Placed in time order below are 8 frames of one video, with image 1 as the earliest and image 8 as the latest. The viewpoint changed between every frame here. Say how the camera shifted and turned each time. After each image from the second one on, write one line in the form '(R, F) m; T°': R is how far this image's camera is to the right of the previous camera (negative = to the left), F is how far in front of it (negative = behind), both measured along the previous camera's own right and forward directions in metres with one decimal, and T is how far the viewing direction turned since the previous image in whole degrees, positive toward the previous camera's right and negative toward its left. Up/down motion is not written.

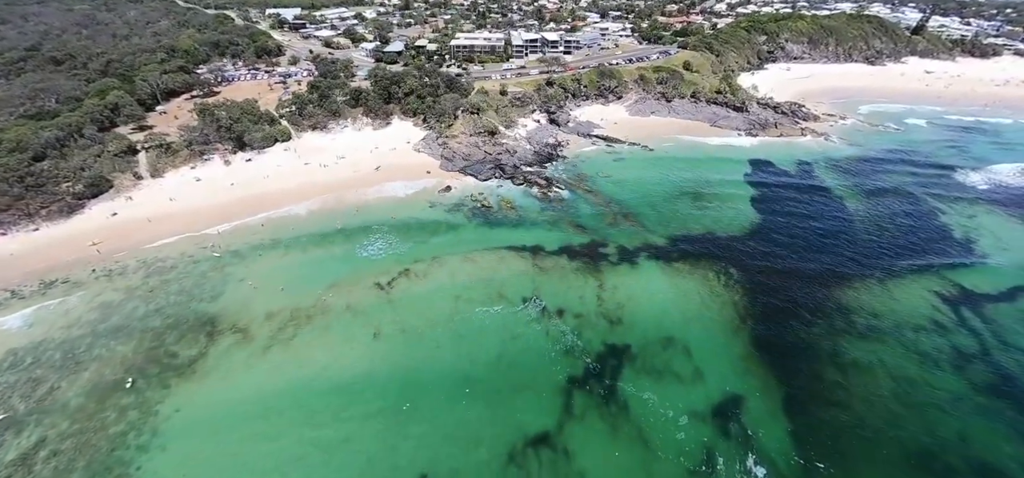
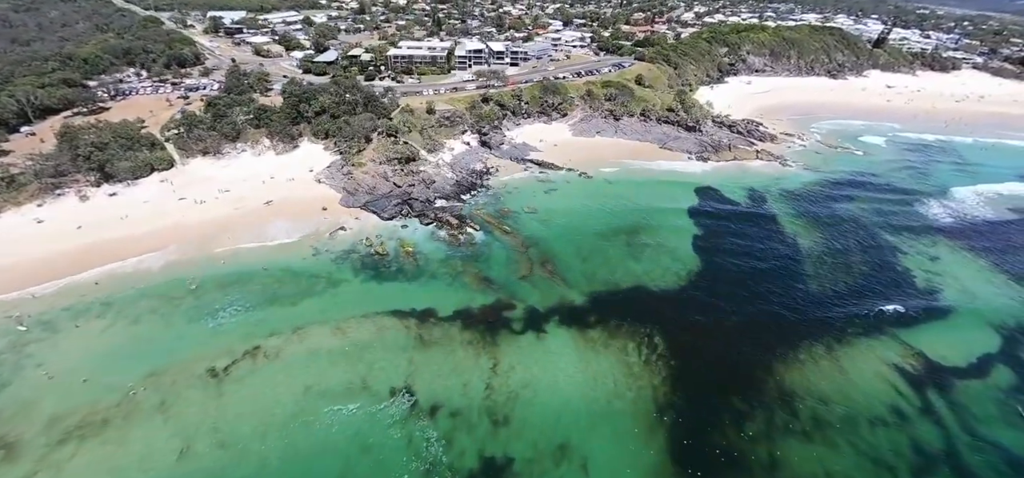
(+6.1, +5.2) m; +2°
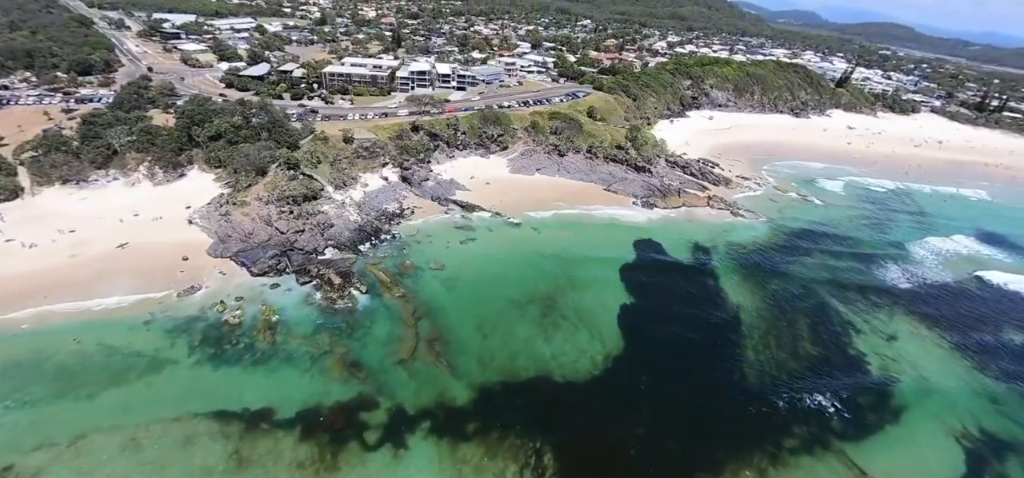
(+5.7, +4.8) m; +3°
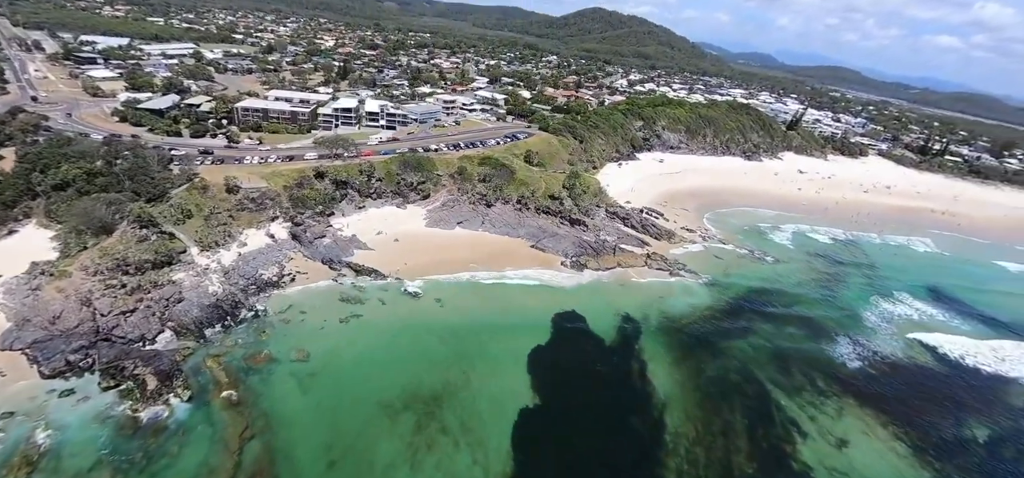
(+5.7, +4.7) m; +3°
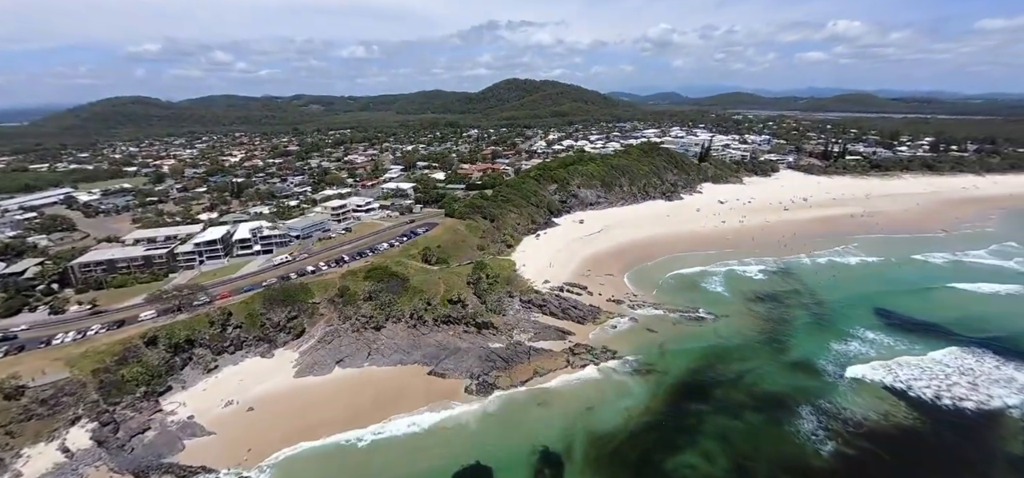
(+6.7, +5.2) m; +6°
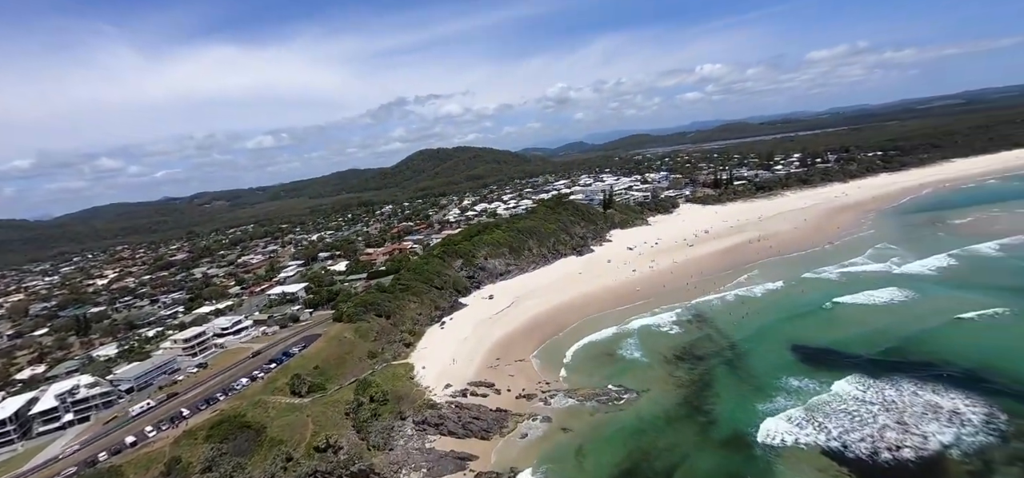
(+5.7, +4.0) m; +9°
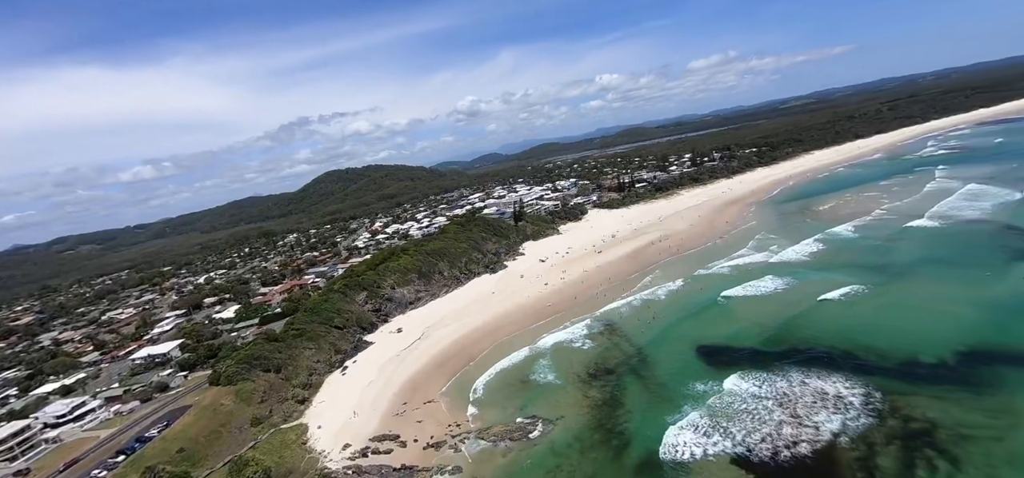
(+2.9, +2.1) m; +10°
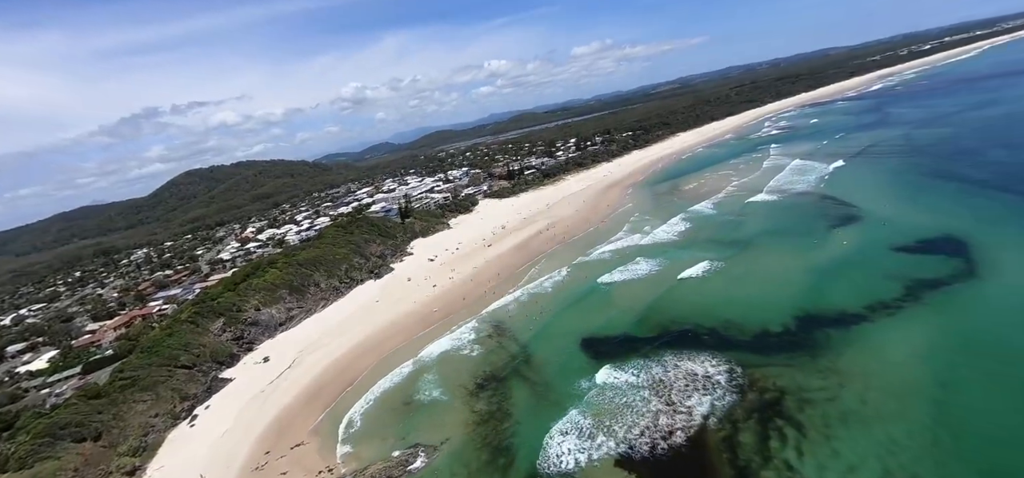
(+3.1, +2.2) m; +13°
